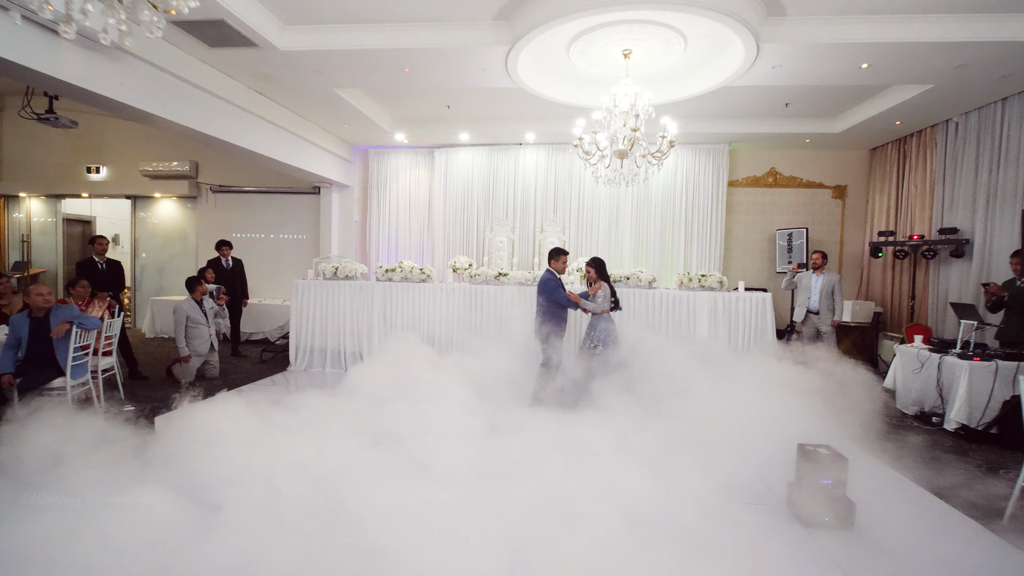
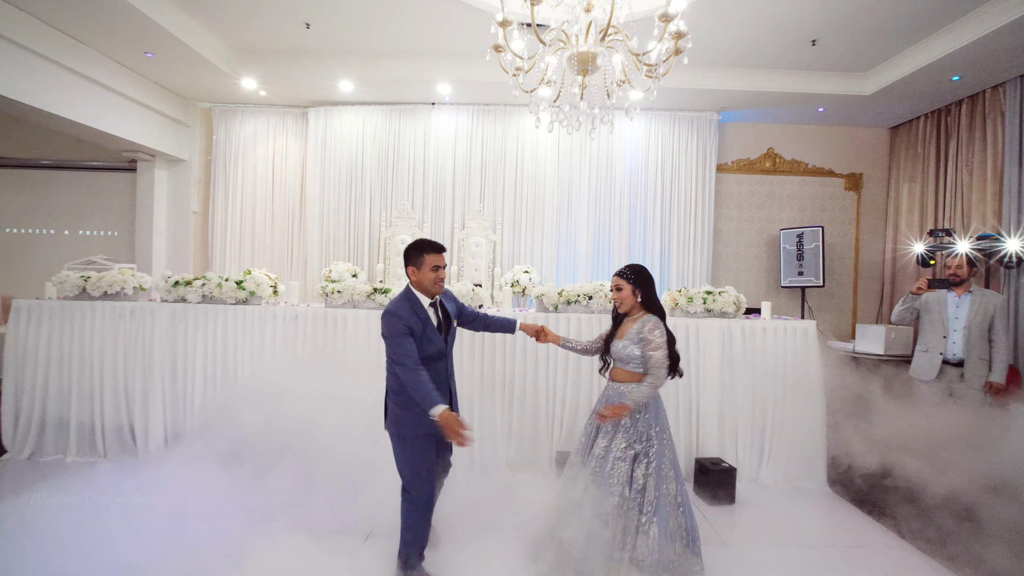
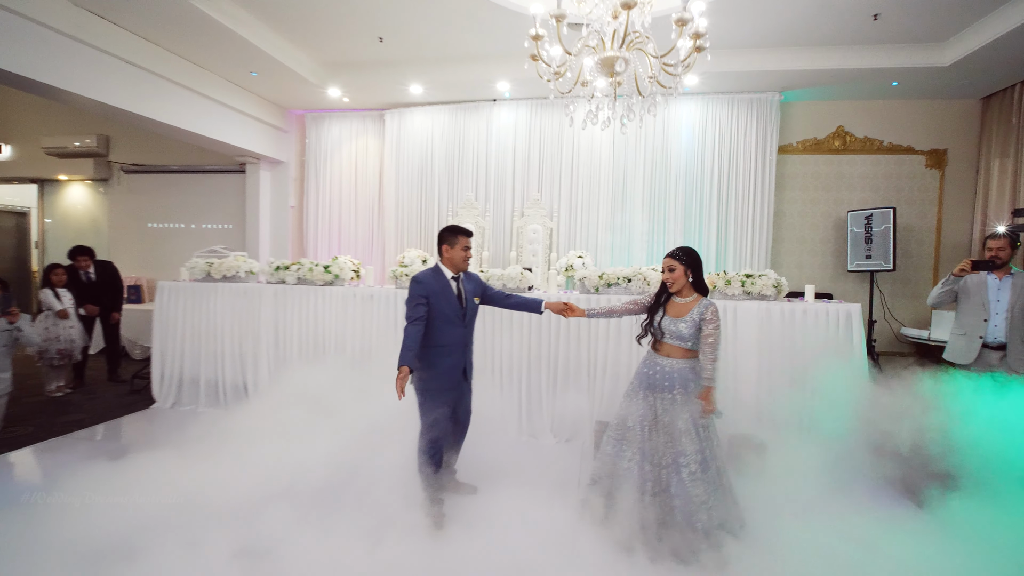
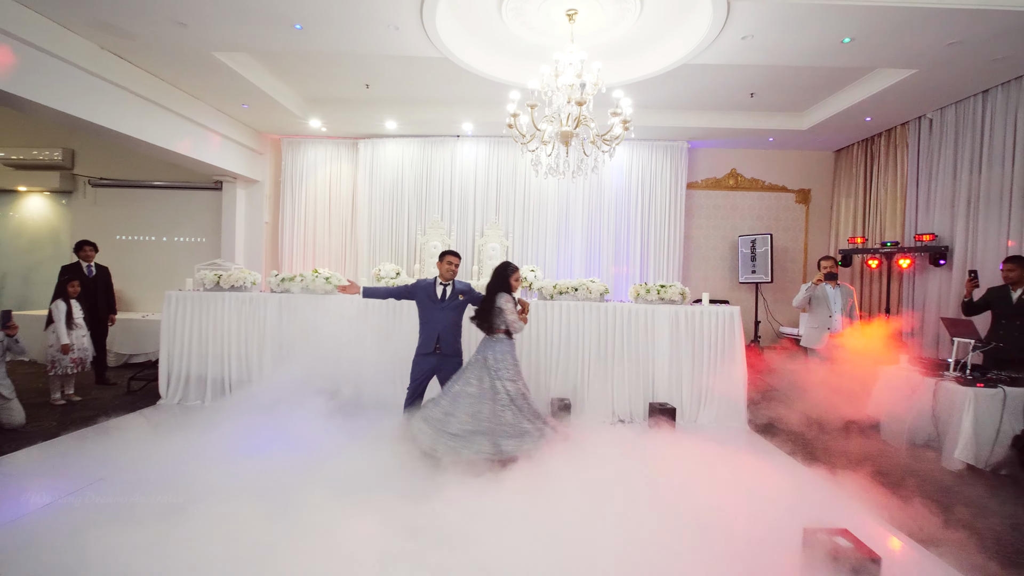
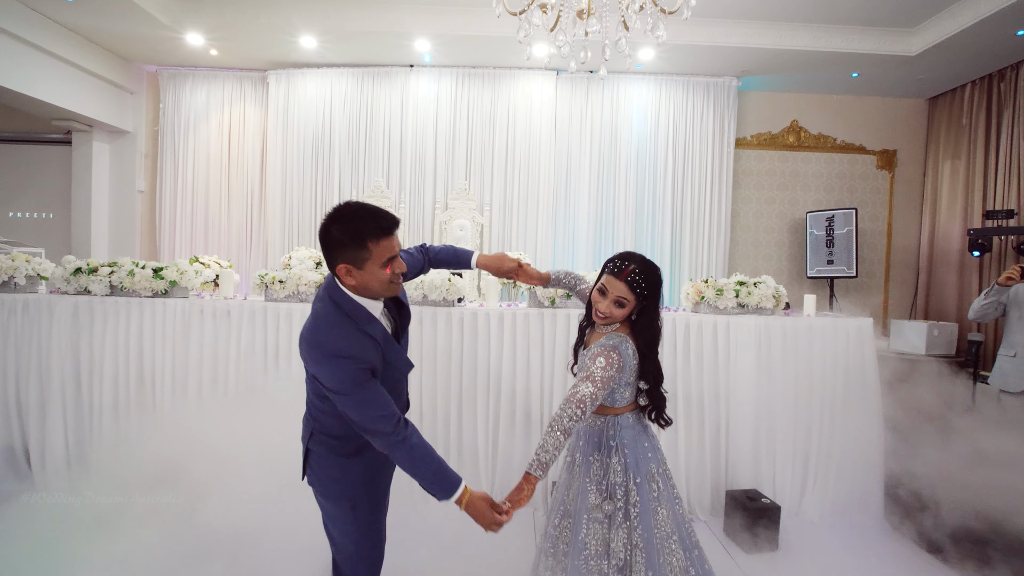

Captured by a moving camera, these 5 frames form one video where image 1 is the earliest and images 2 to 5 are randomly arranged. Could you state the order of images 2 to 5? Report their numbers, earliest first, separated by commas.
3, 5, 2, 4
